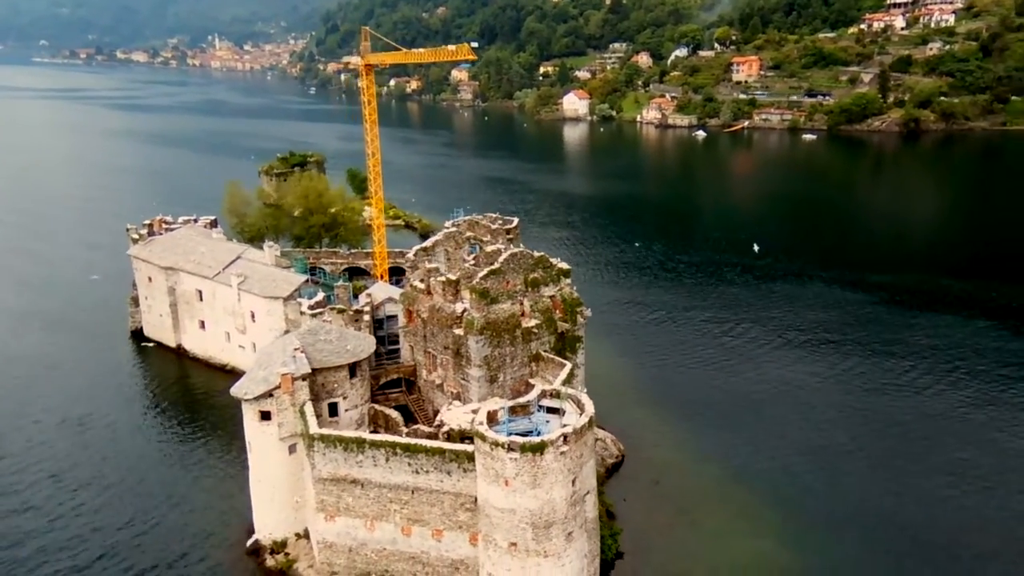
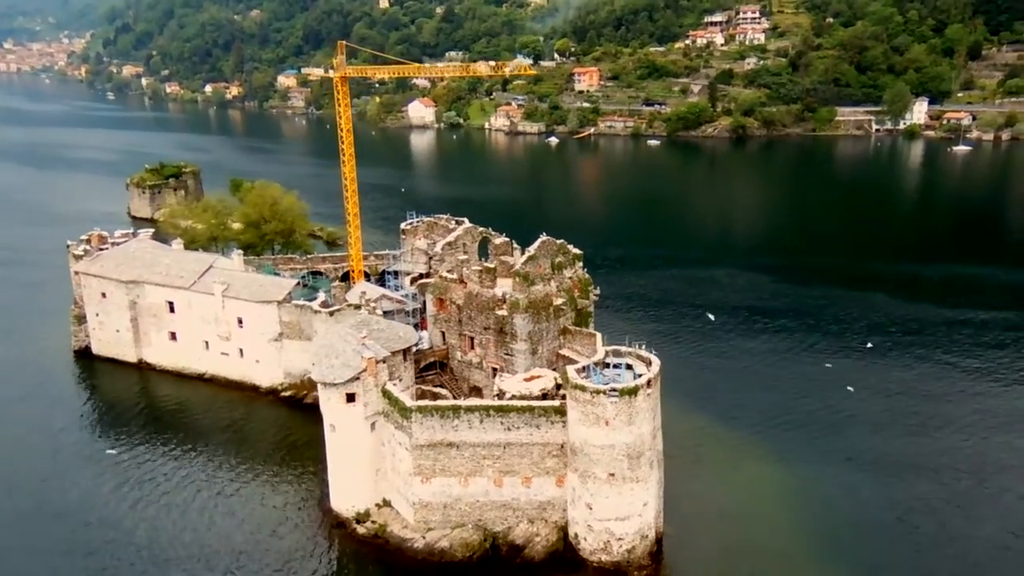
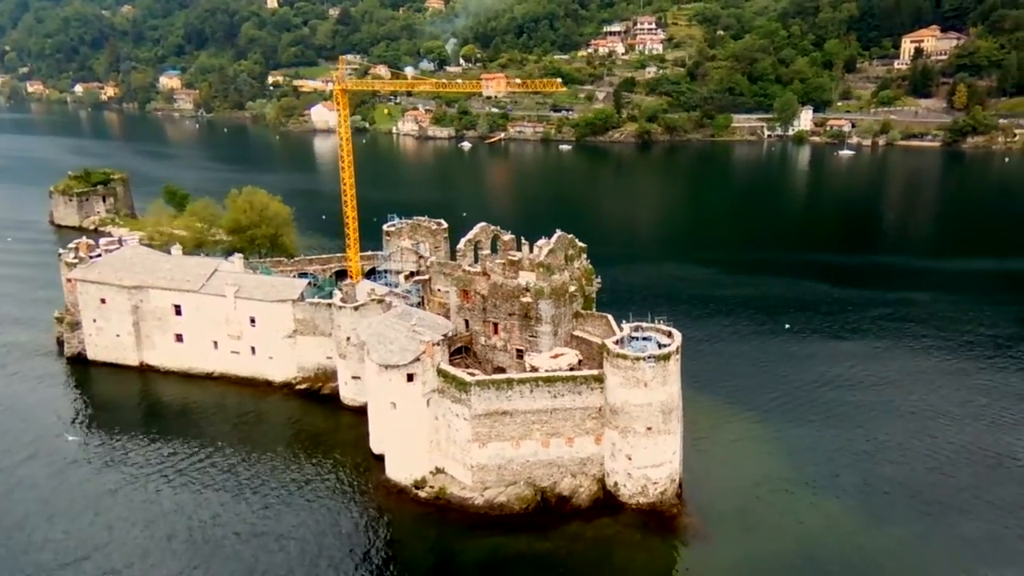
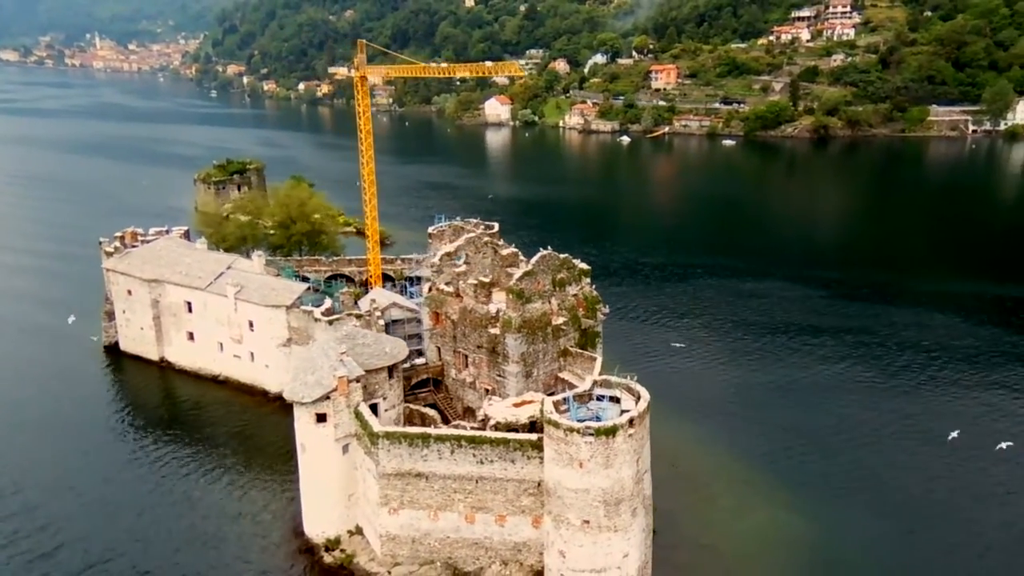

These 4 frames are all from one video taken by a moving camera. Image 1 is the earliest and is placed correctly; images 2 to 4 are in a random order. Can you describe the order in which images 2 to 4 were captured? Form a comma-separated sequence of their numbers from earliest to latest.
4, 2, 3
